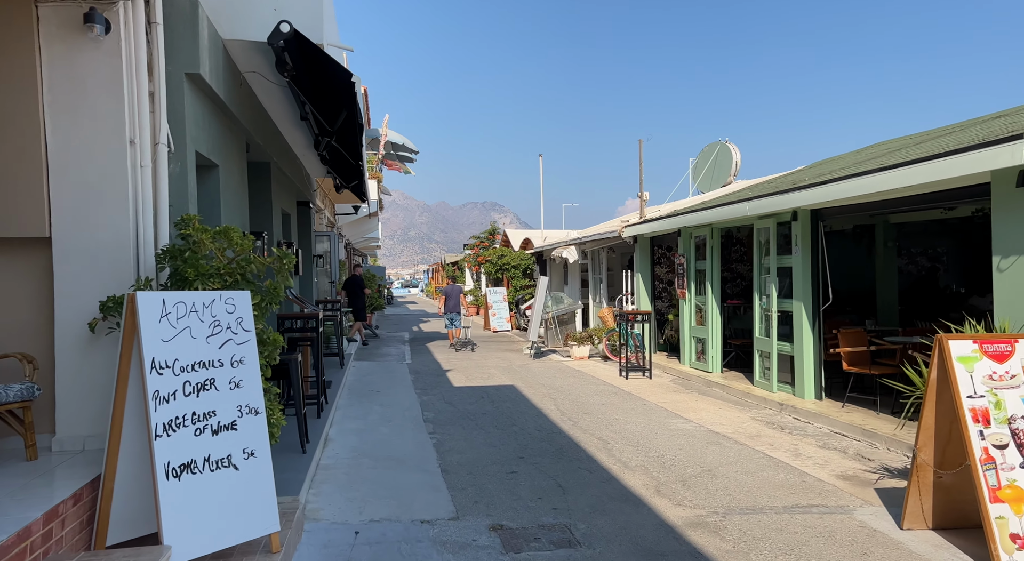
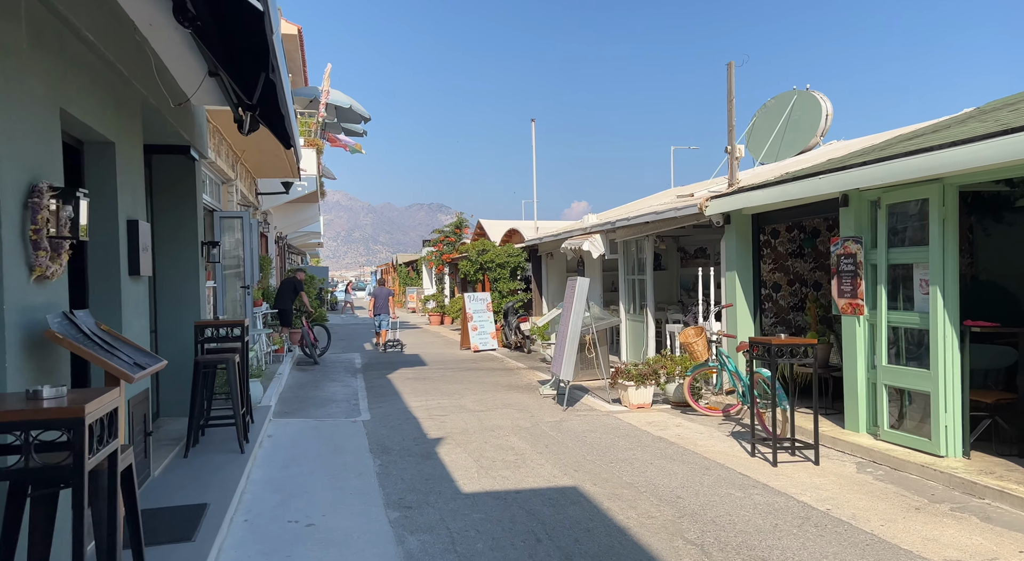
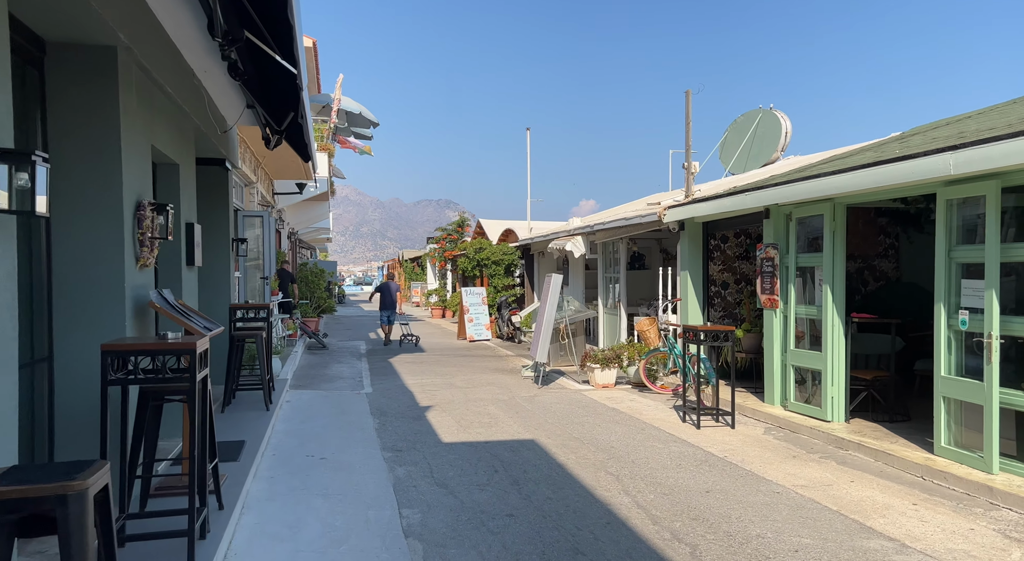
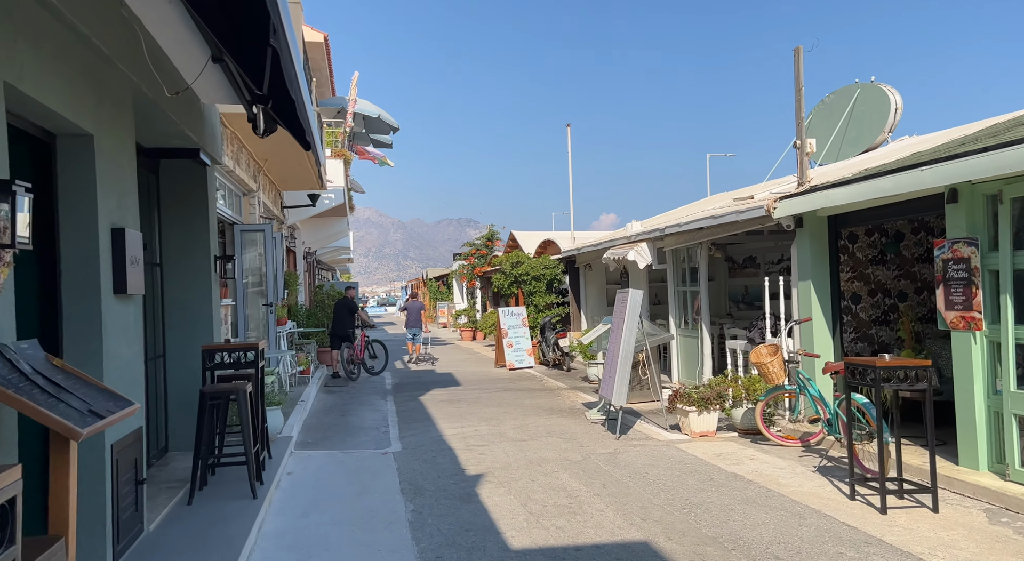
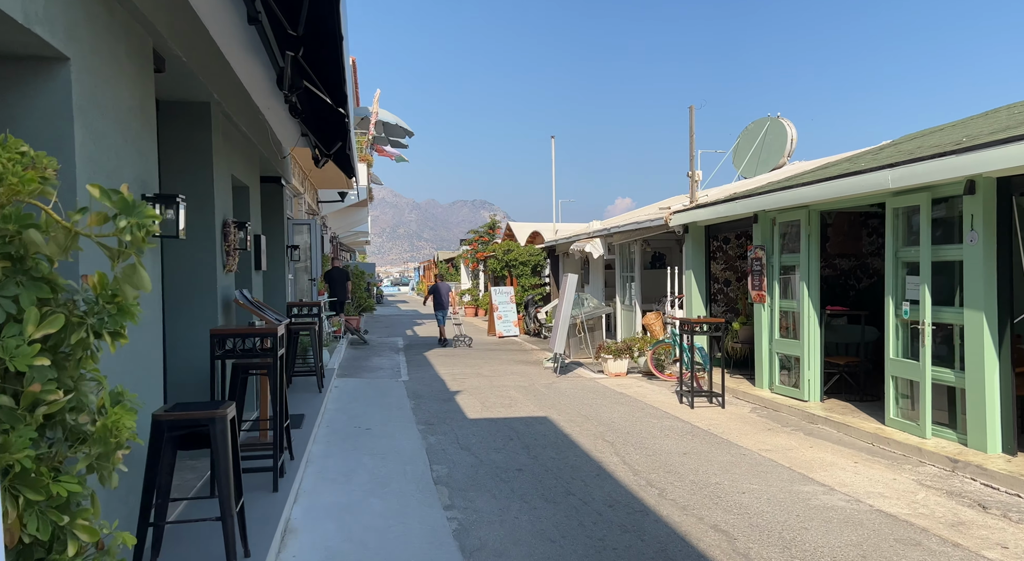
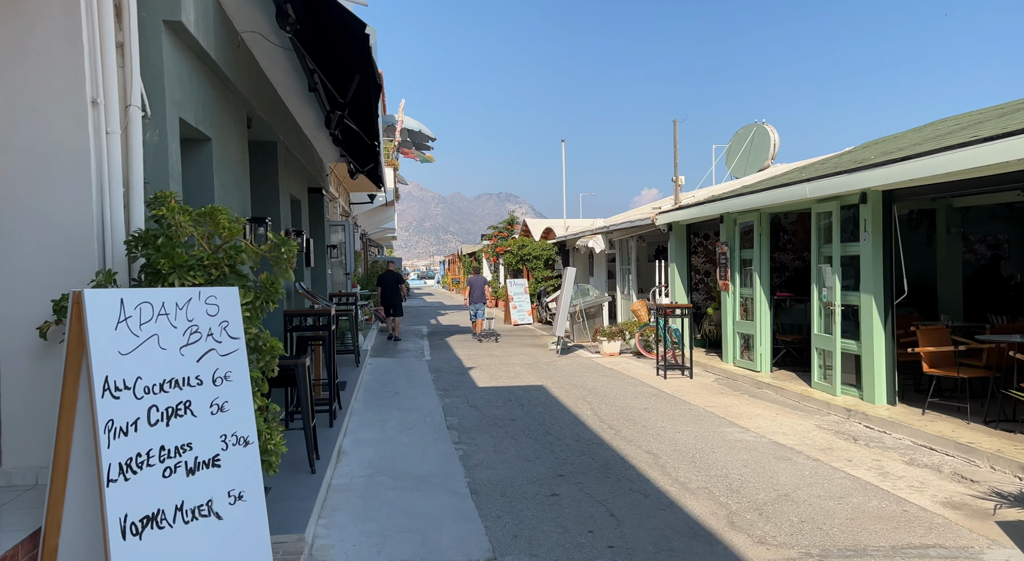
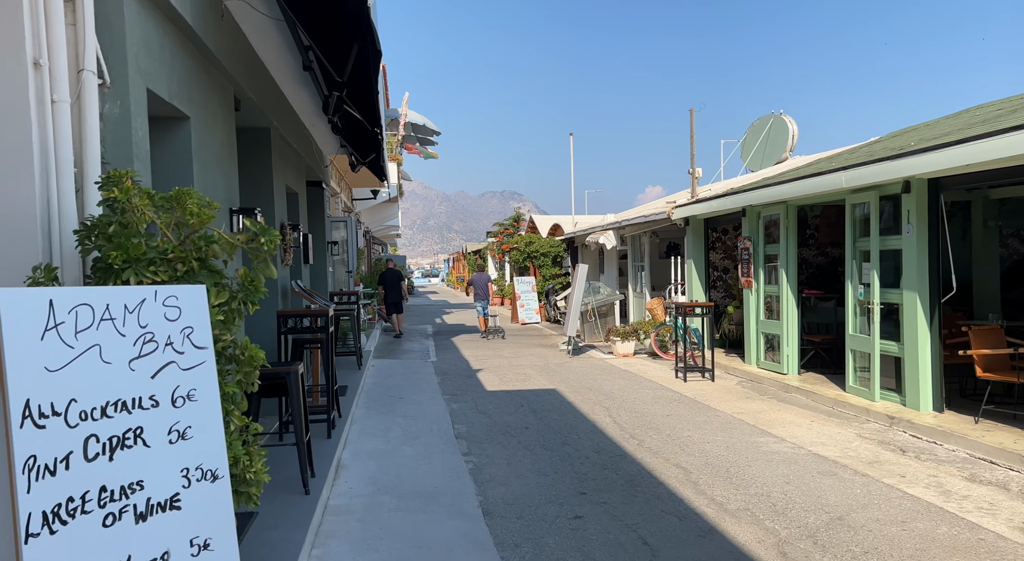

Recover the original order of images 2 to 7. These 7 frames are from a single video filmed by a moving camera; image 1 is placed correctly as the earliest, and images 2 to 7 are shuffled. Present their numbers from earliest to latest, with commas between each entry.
6, 7, 5, 3, 2, 4
